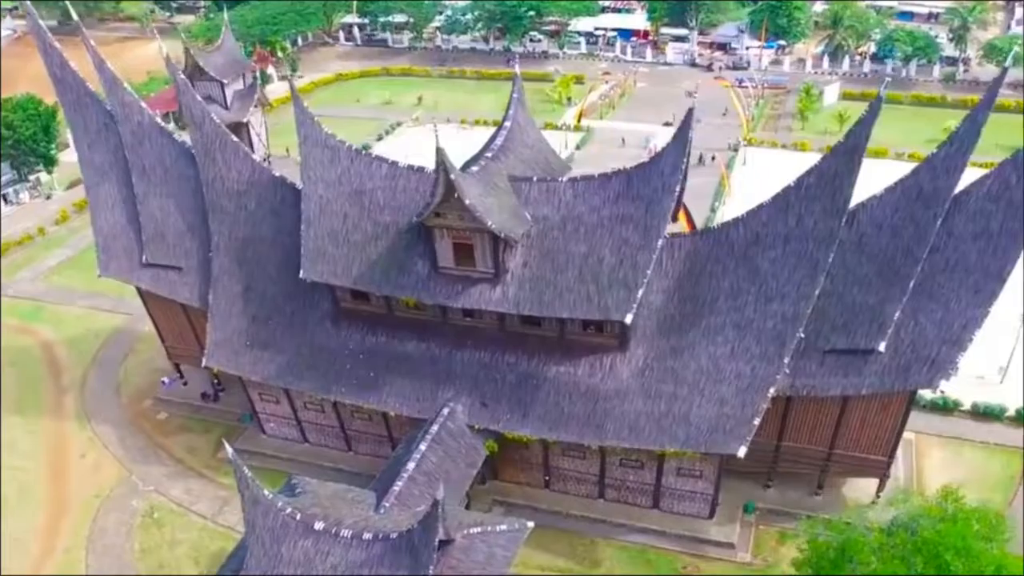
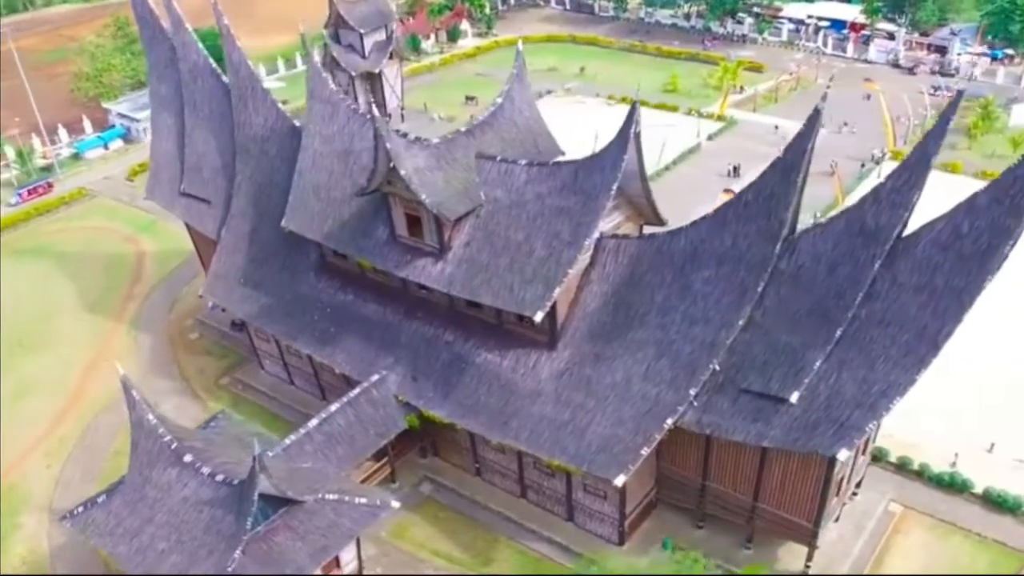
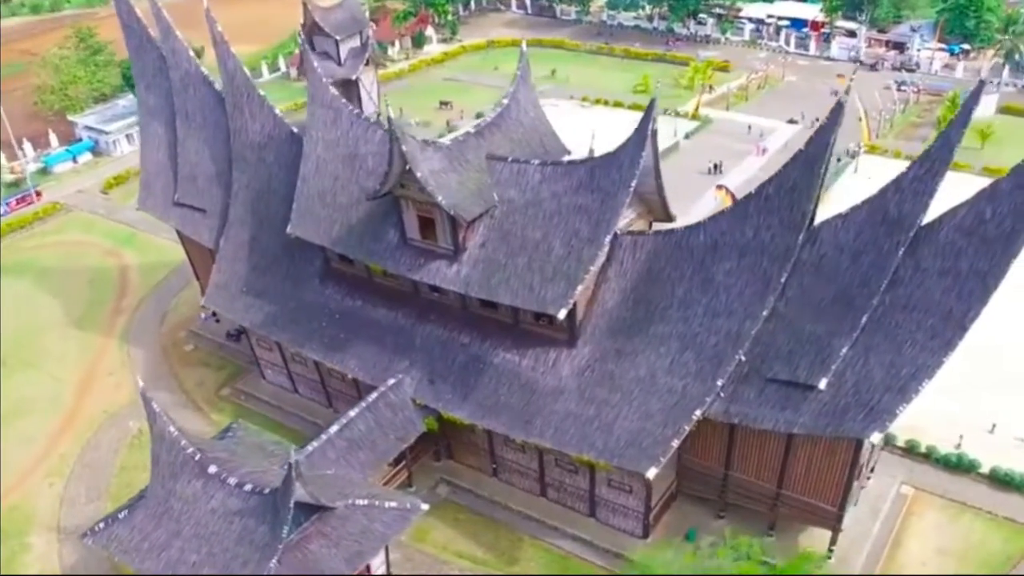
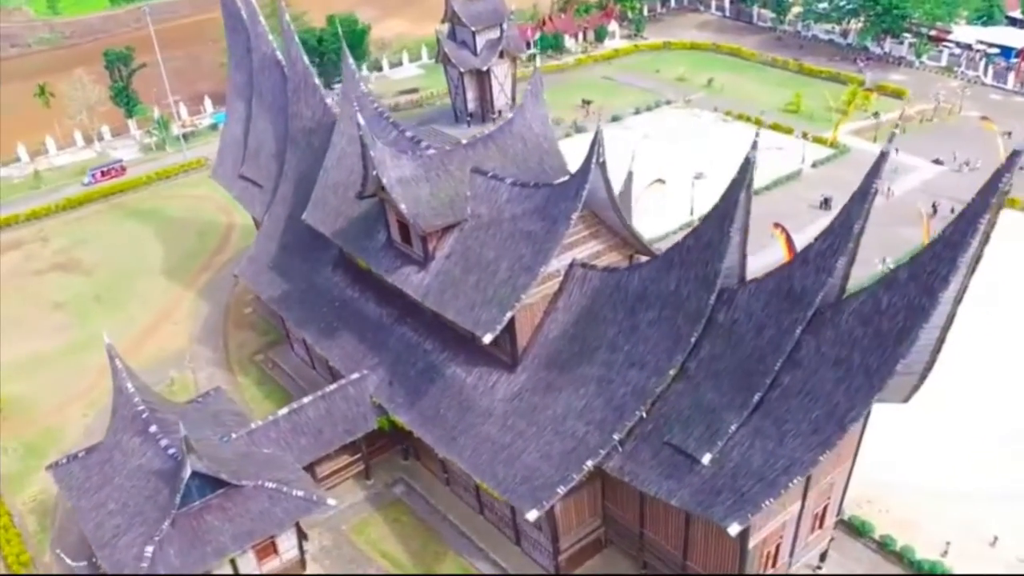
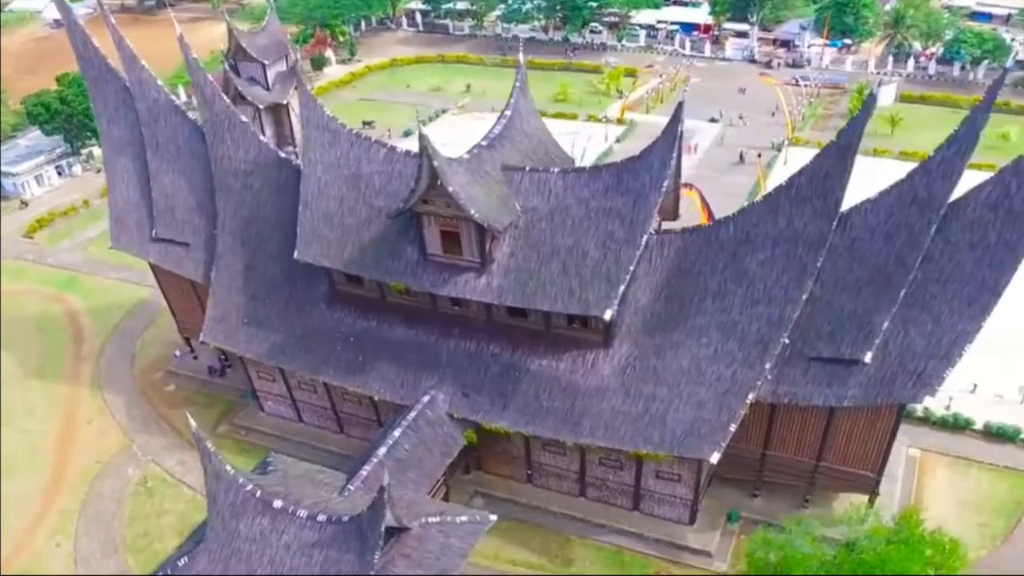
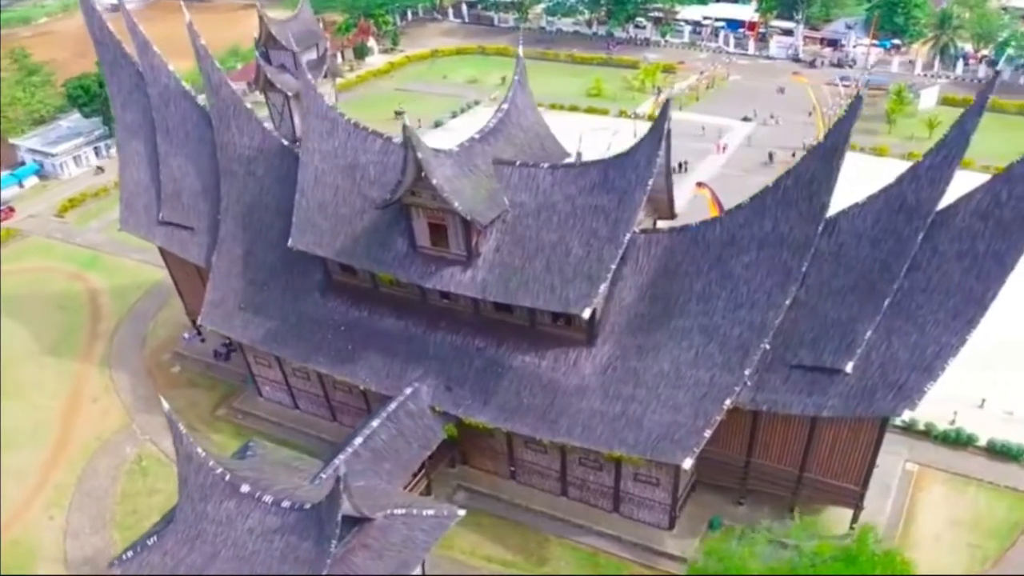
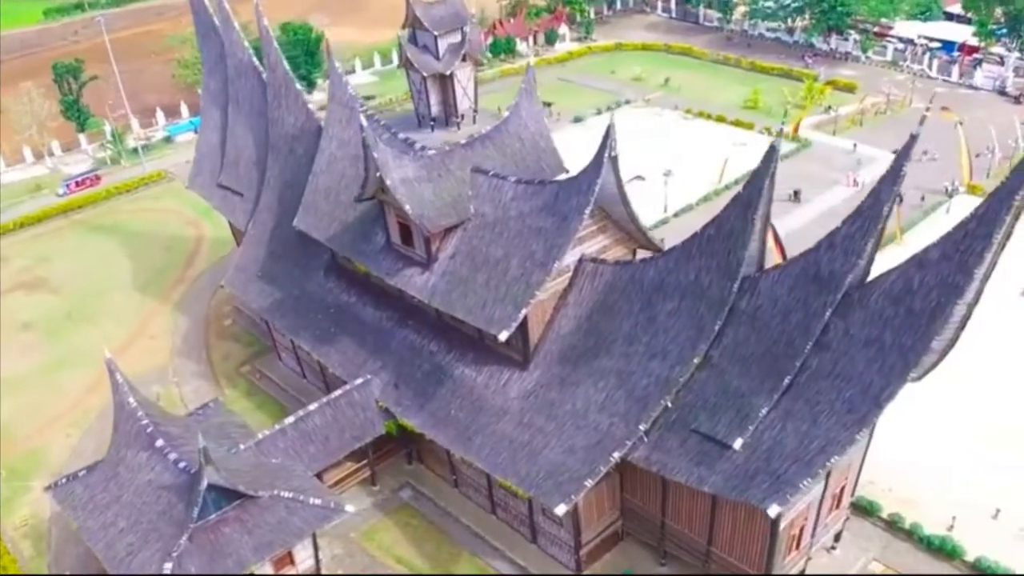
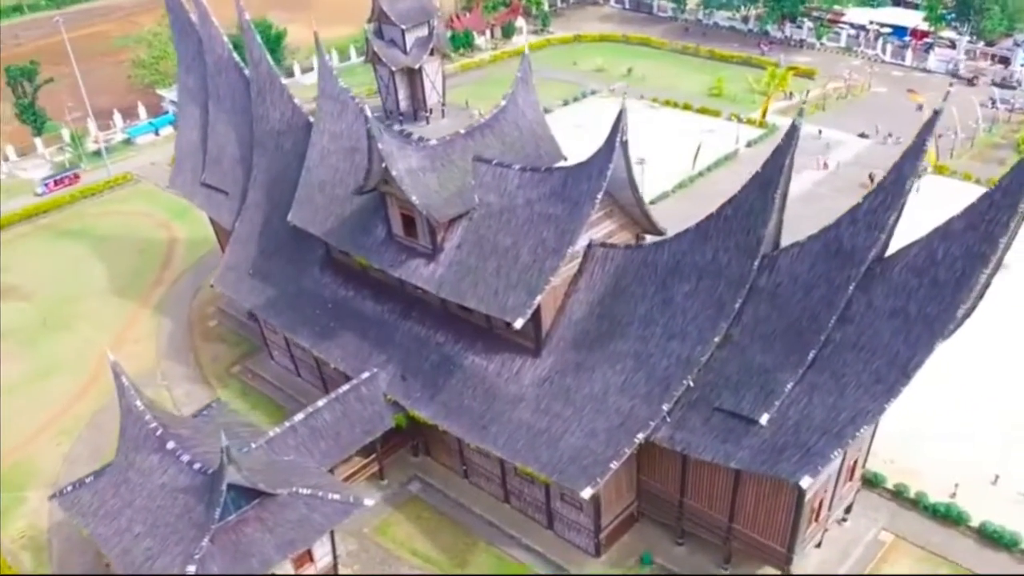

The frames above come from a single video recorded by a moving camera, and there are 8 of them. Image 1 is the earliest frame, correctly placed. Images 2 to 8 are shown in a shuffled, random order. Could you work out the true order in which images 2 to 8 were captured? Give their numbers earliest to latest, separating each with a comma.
5, 6, 3, 2, 8, 7, 4
